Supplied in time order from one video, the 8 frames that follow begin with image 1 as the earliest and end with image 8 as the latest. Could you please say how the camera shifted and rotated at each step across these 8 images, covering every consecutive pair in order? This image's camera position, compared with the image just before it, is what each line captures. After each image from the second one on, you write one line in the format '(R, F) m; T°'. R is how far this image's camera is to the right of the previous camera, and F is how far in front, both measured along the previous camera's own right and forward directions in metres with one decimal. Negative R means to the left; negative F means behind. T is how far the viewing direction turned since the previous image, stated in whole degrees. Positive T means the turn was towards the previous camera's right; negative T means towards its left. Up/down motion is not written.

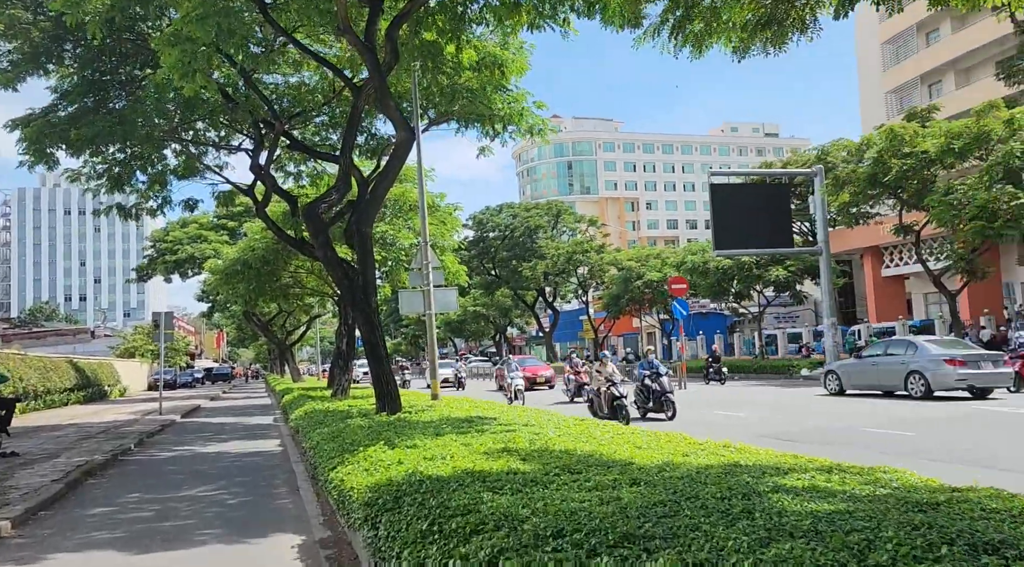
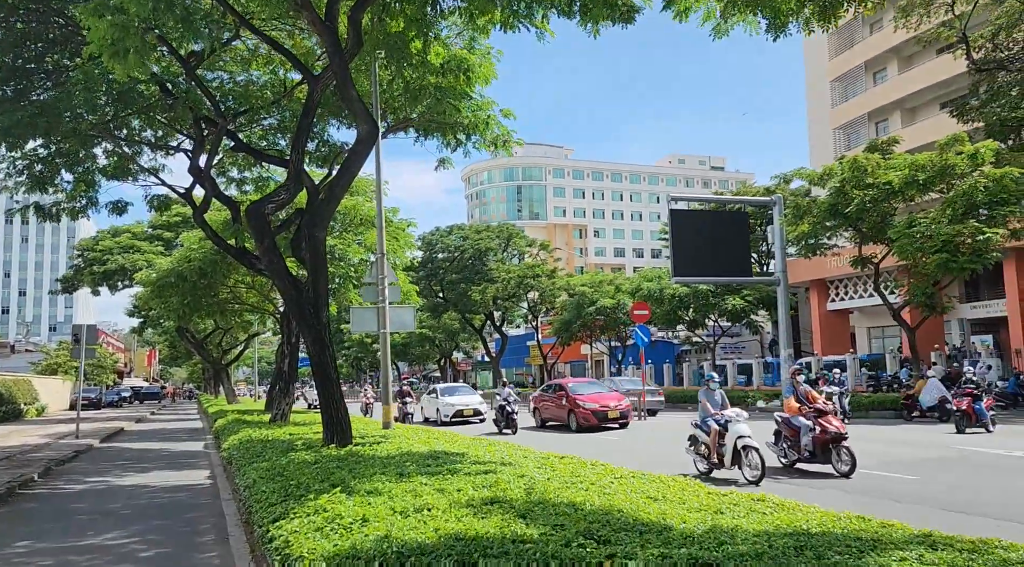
(-0.3, +1.1) m; +4°
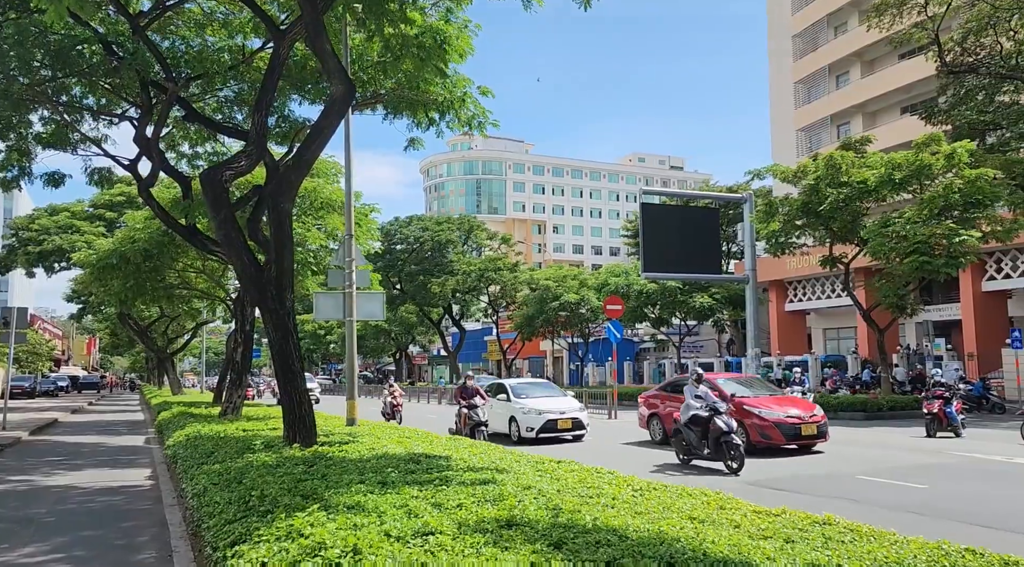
(-0.3, +0.9) m; +3°
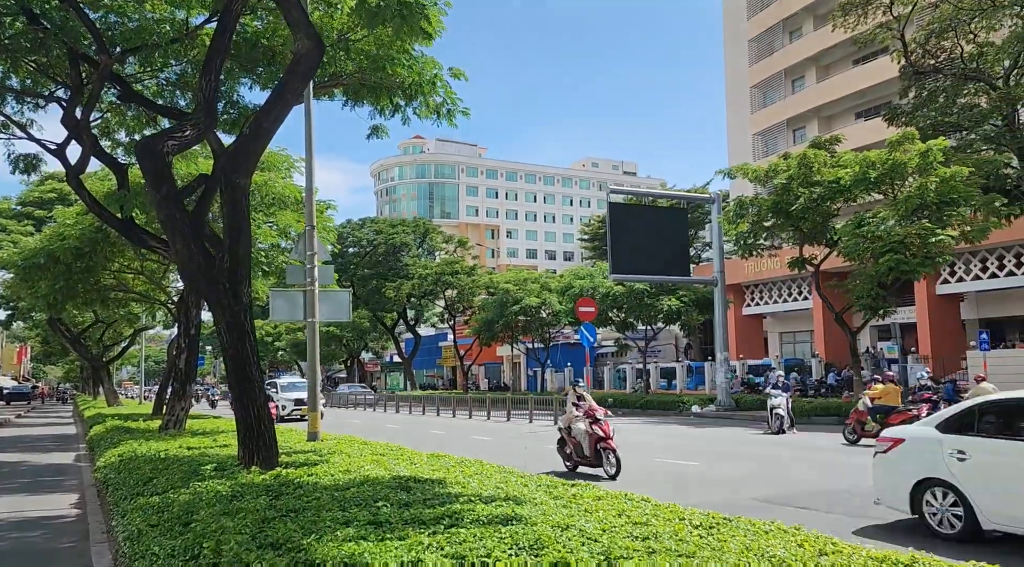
(-0.4, +1.2) m; +3°
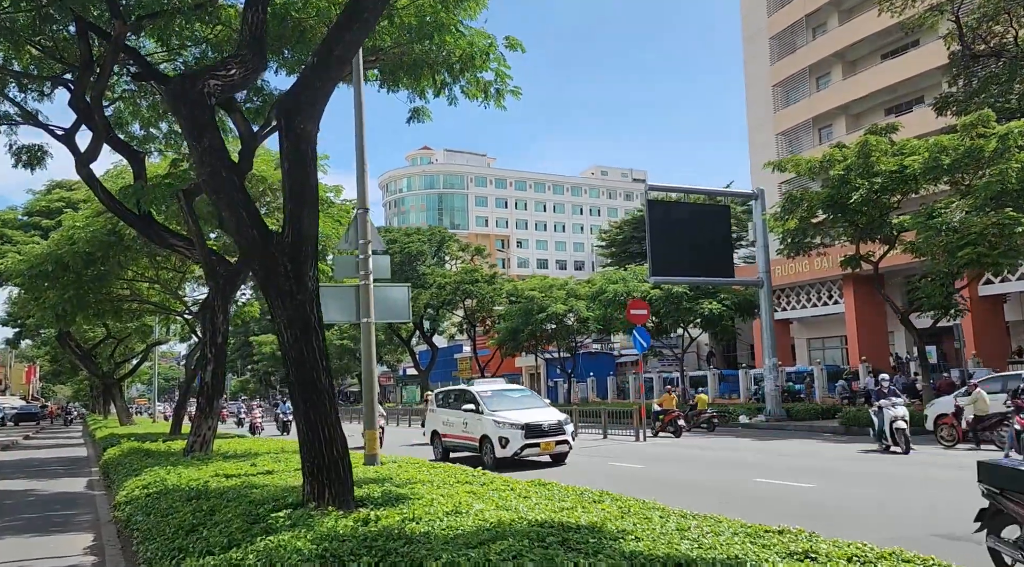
(-0.8, +1.6) m; 0°
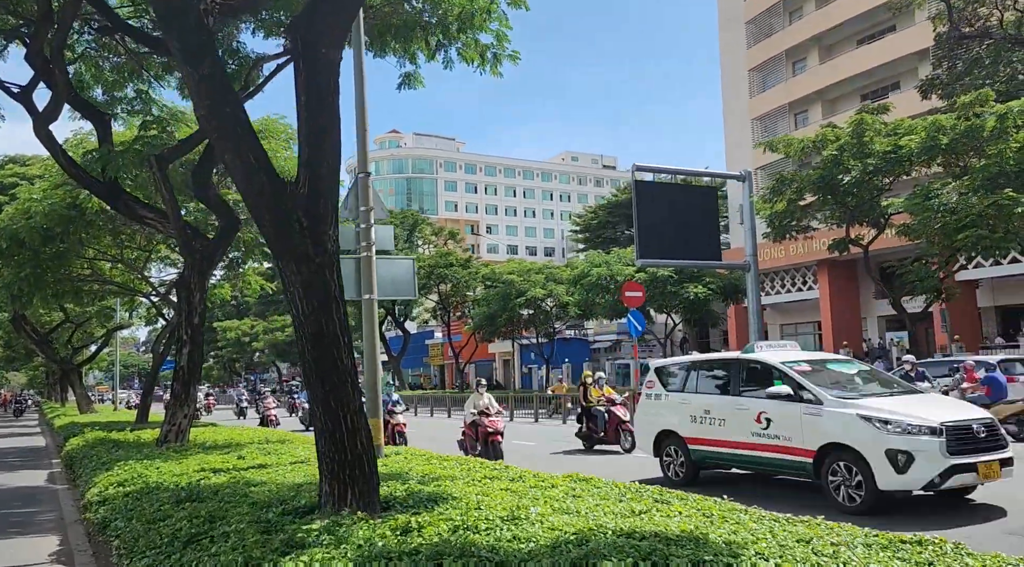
(-0.5, +0.8) m; +2°
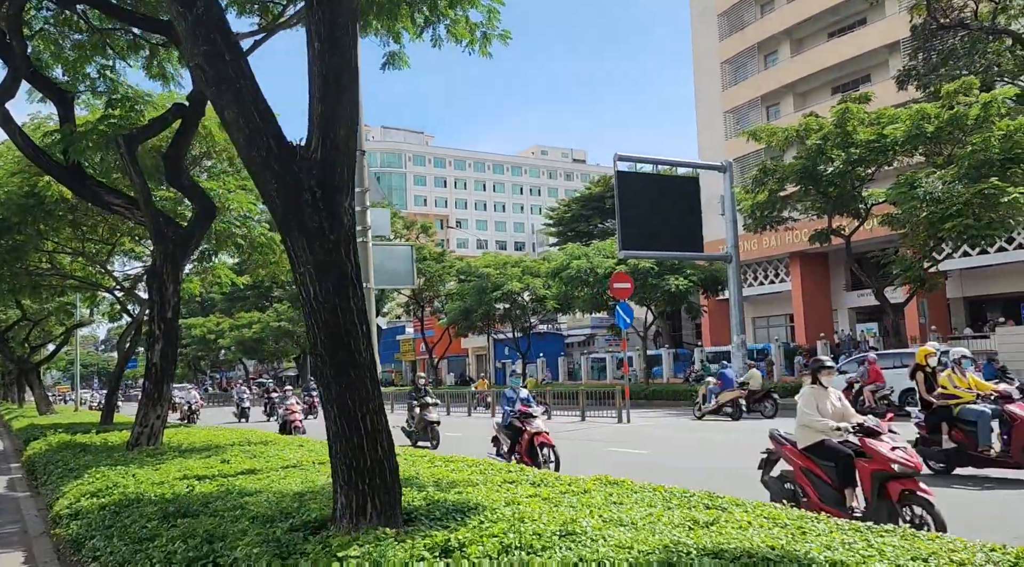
(-0.3, +0.6) m; +2°
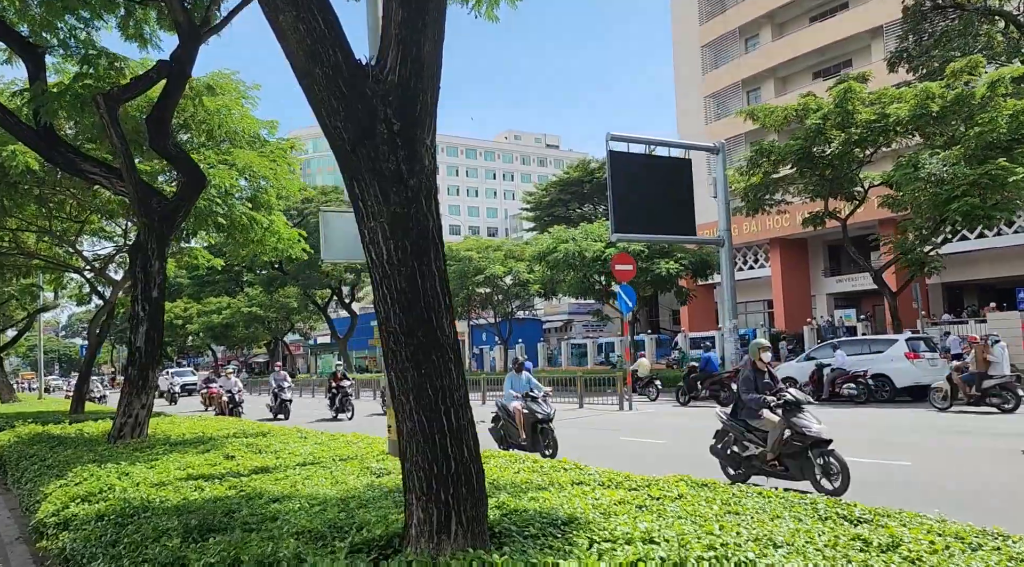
(-0.5, +0.8) m; +2°
